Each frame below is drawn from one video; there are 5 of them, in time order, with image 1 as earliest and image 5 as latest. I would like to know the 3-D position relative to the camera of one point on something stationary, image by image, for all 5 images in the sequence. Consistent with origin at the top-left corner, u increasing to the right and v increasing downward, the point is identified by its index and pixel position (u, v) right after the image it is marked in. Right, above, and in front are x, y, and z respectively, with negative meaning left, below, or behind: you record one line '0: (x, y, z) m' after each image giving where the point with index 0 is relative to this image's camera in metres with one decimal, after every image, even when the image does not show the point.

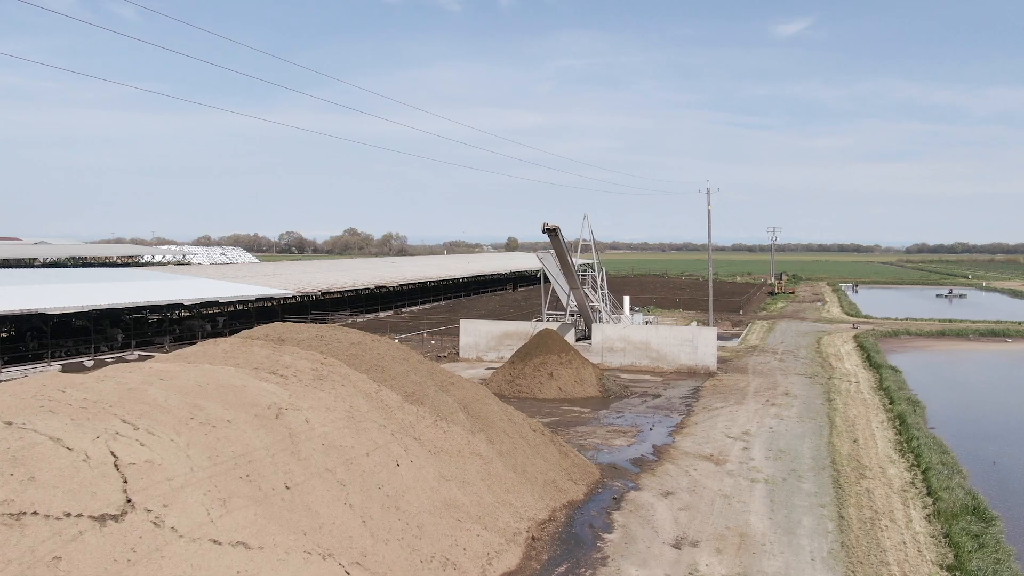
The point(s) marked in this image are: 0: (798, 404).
0: (+7.2, -2.9, +18.0) m
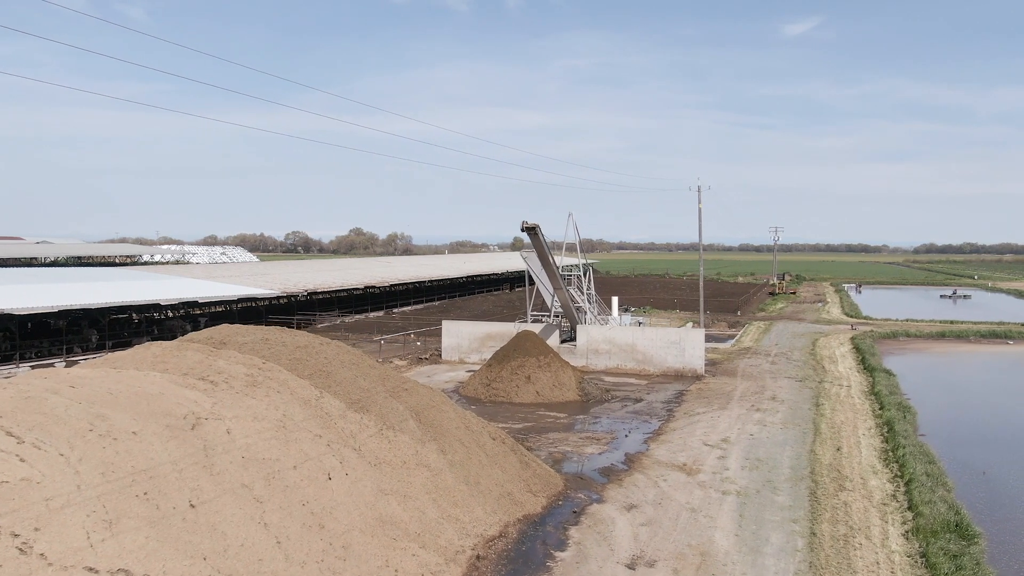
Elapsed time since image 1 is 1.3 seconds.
0: (+6.7, -3.0, +17.5) m
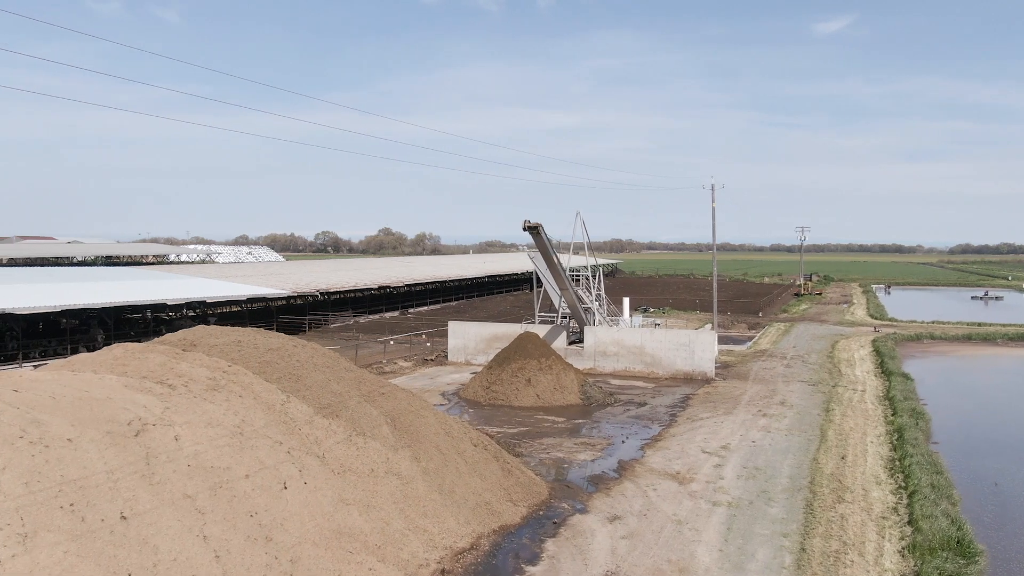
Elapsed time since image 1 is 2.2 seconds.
0: (+6.6, -3.0, +16.9) m
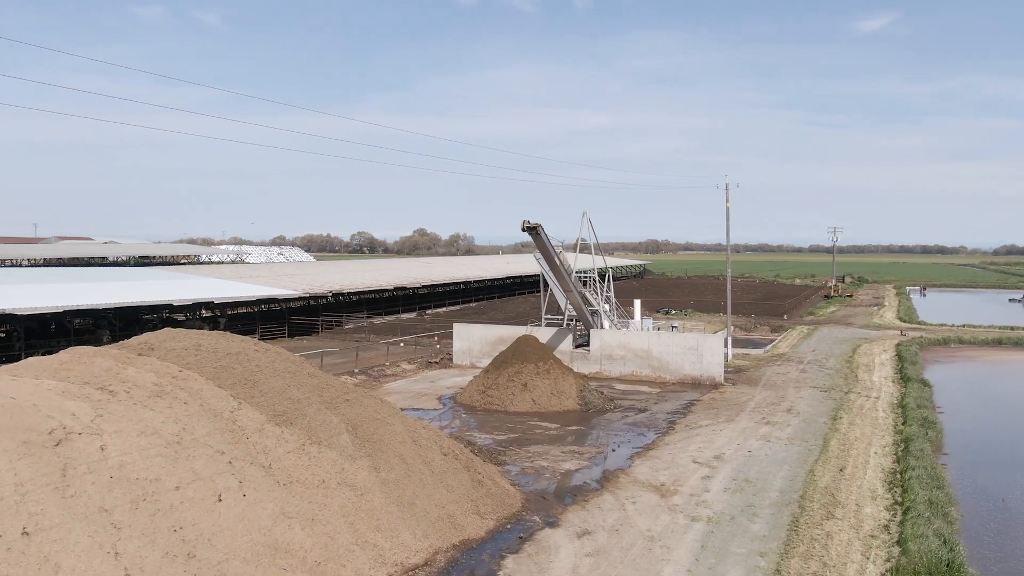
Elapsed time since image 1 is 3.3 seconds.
0: (+6.5, -3.1, +16.3) m
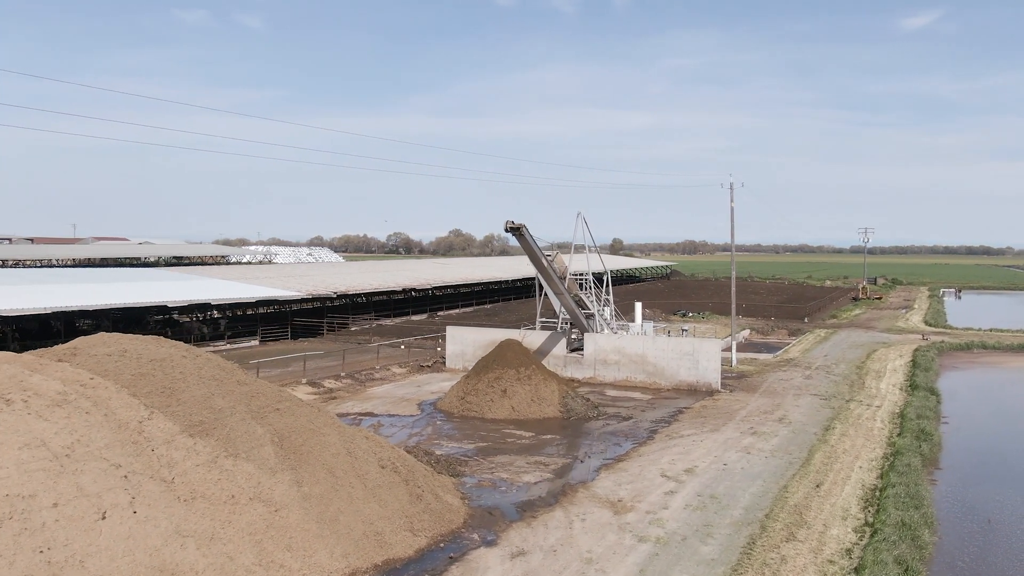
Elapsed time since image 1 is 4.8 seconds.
0: (+6.0, -3.2, +15.5) m
